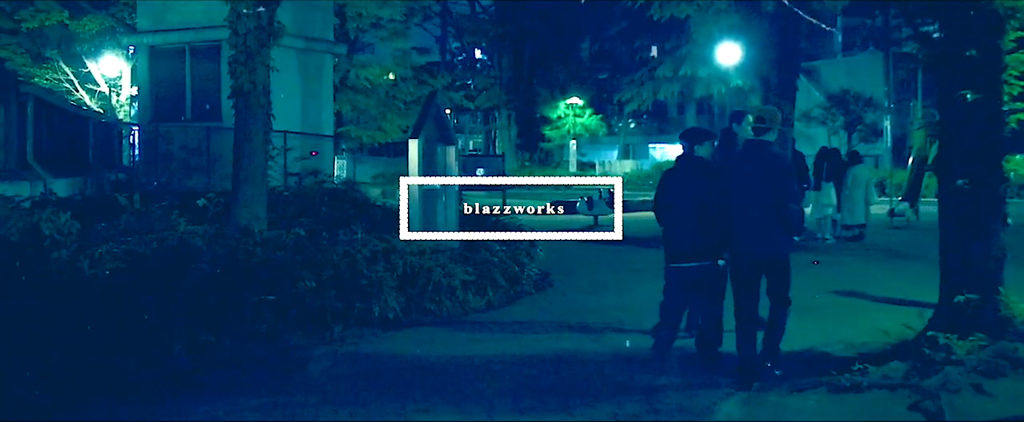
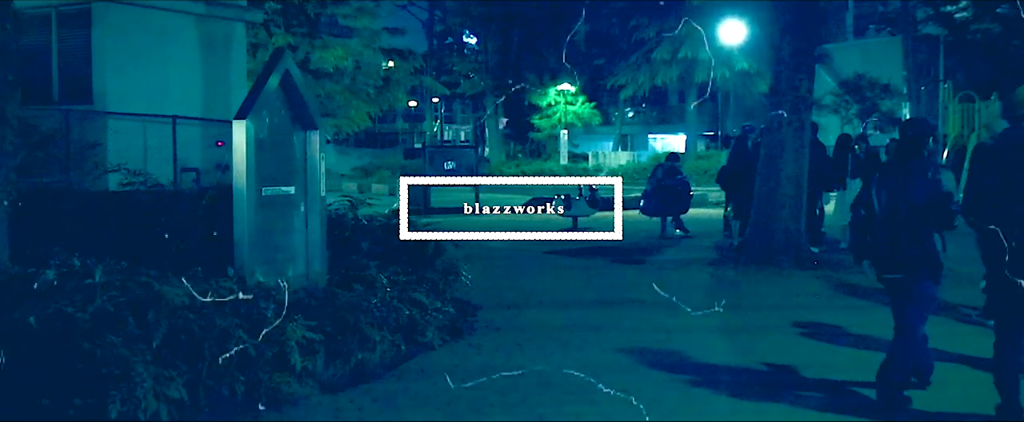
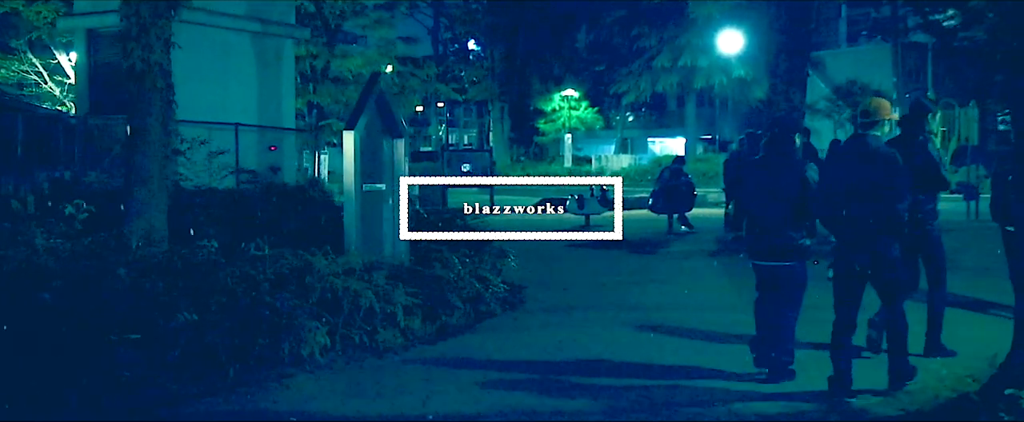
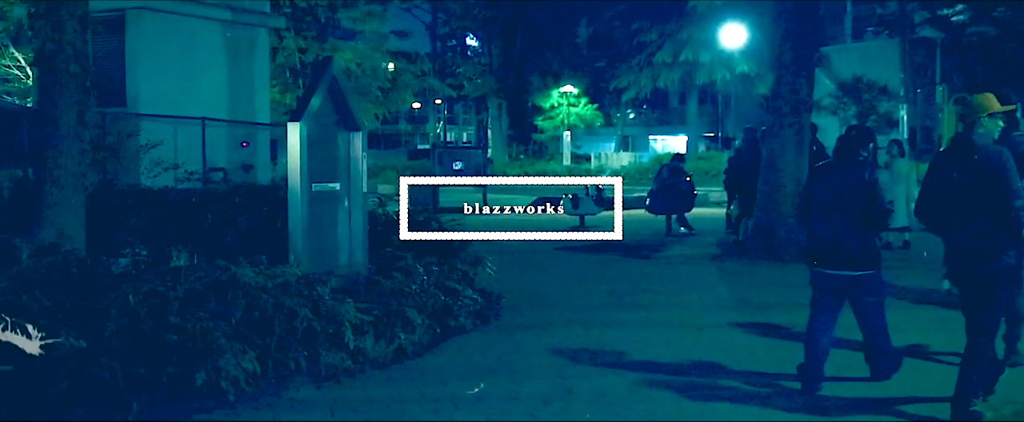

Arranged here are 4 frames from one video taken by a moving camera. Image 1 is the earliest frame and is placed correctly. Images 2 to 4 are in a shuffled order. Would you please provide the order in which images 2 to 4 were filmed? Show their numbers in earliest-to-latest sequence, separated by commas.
3, 4, 2
